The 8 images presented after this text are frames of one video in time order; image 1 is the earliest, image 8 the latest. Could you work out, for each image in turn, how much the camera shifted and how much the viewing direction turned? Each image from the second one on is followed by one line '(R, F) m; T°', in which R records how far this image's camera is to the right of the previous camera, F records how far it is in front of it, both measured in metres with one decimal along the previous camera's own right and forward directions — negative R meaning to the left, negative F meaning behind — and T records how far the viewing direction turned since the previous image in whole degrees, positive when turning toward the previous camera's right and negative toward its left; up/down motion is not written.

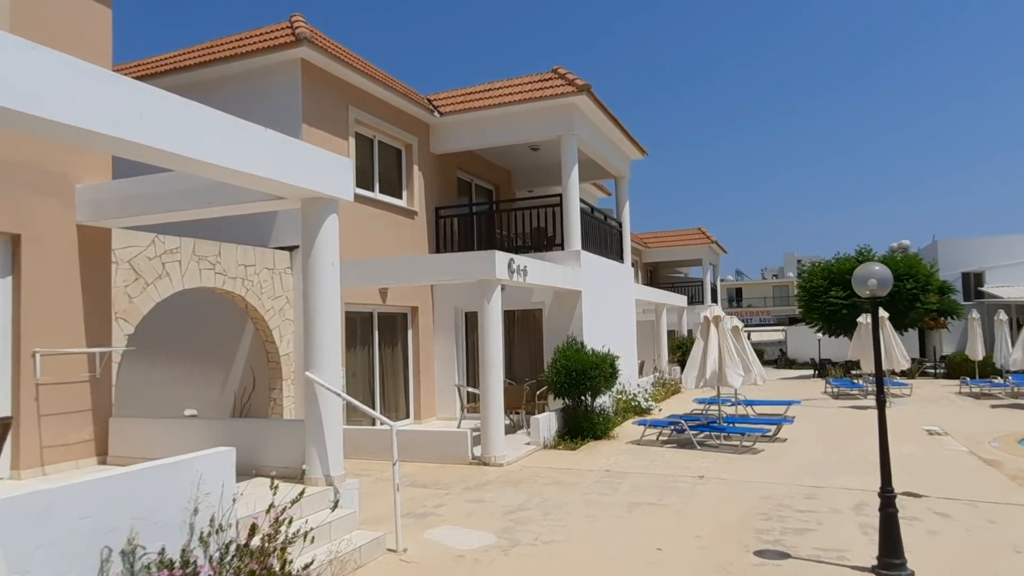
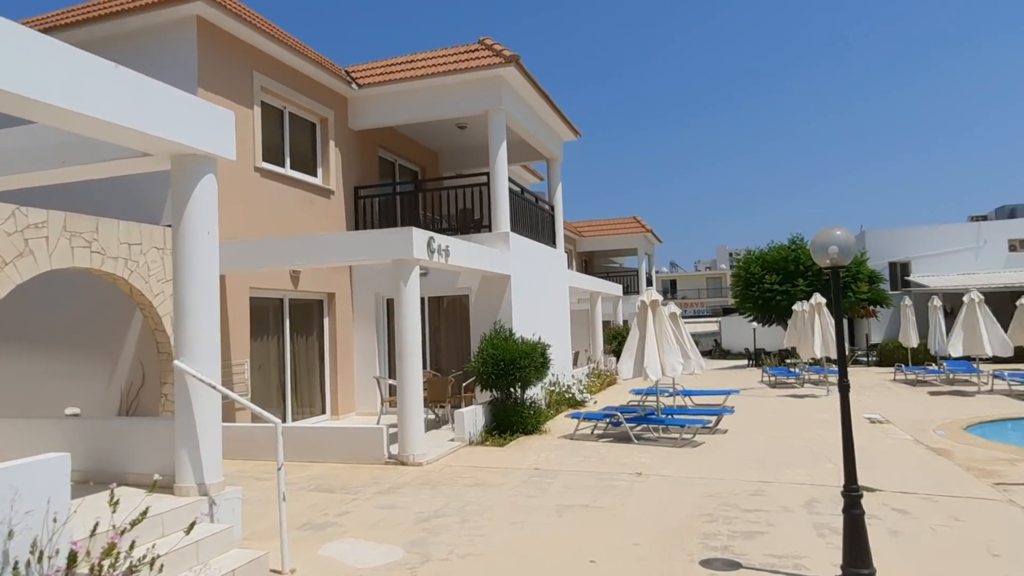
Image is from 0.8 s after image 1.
(+0.2, +1.0) m; +5°
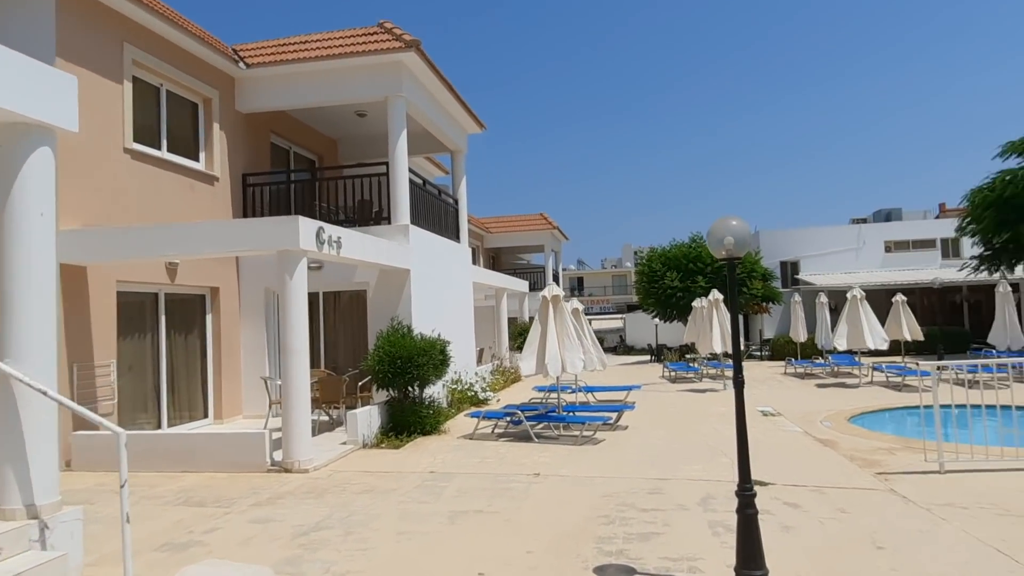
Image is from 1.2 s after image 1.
(+0.2, +0.4) m; +7°
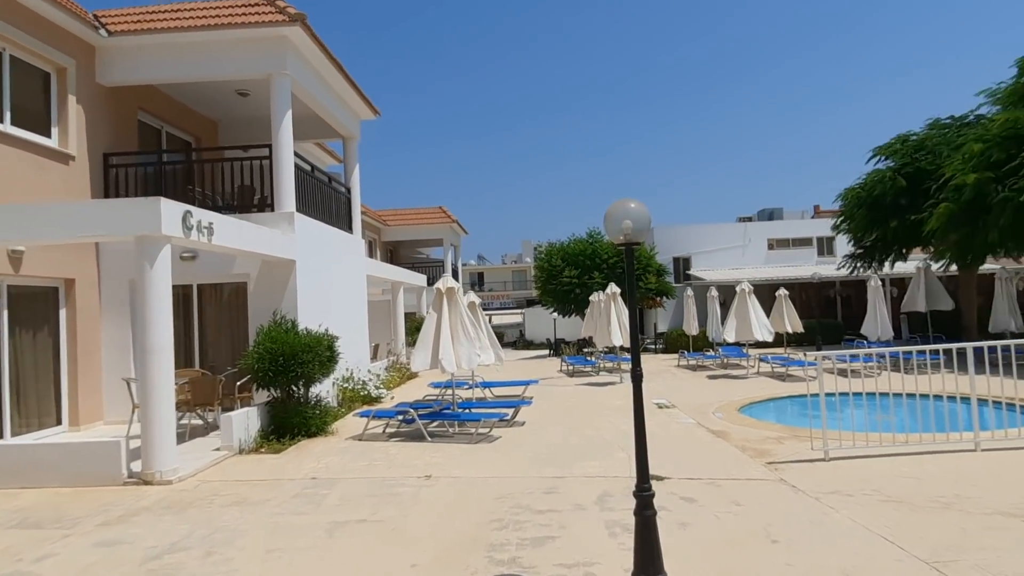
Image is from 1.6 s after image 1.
(+0.1, +0.5) m; +8°
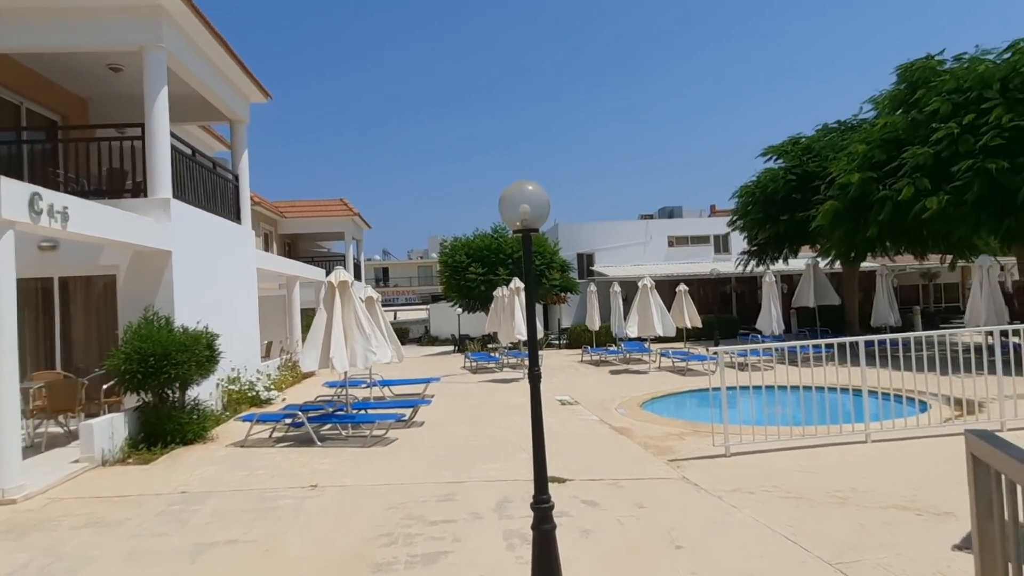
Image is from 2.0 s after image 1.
(+0.1, +0.4) m; +8°
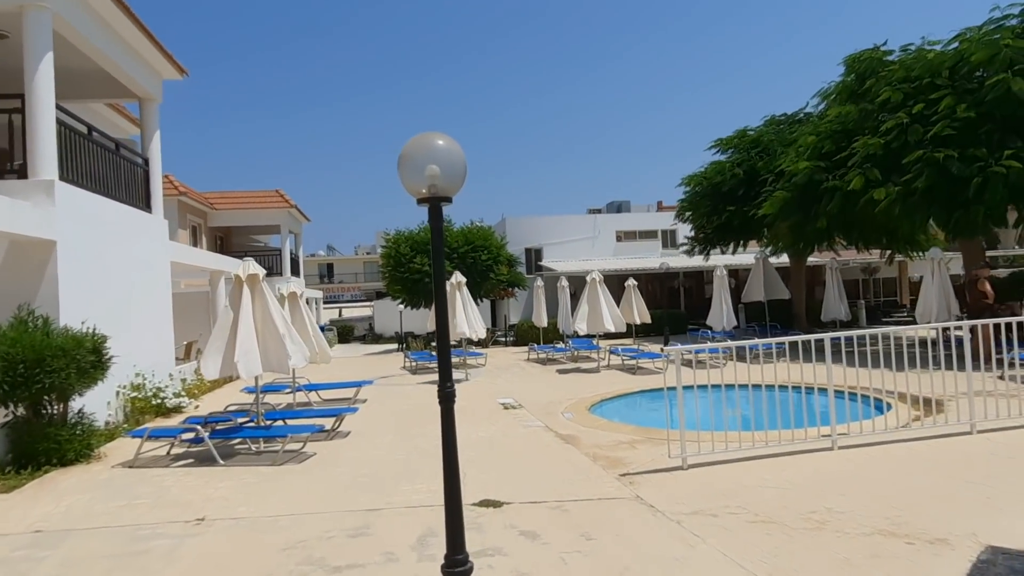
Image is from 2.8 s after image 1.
(+0.2, +1.0) m; +4°
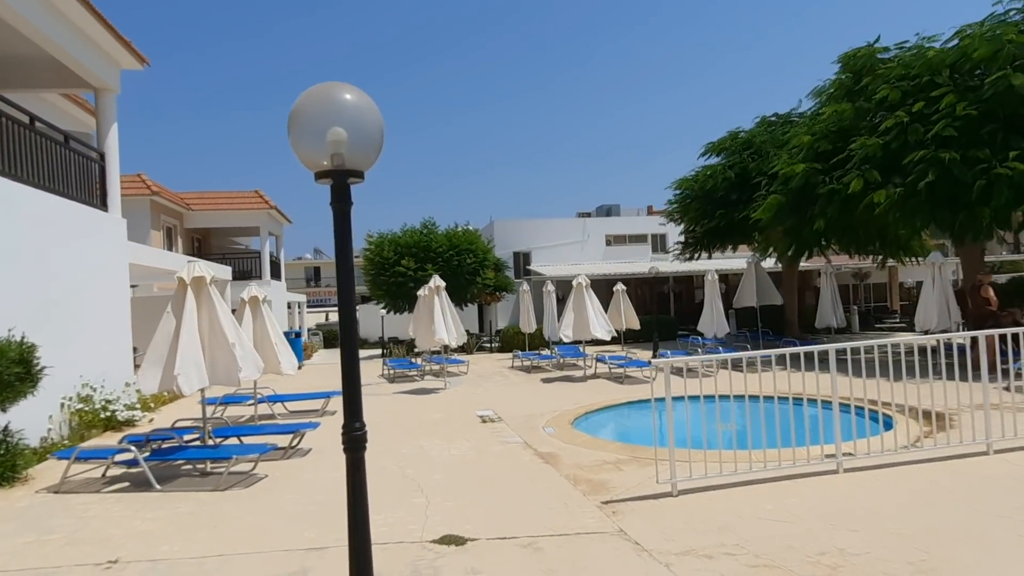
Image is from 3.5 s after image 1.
(+0.2, +0.8) m; +1°
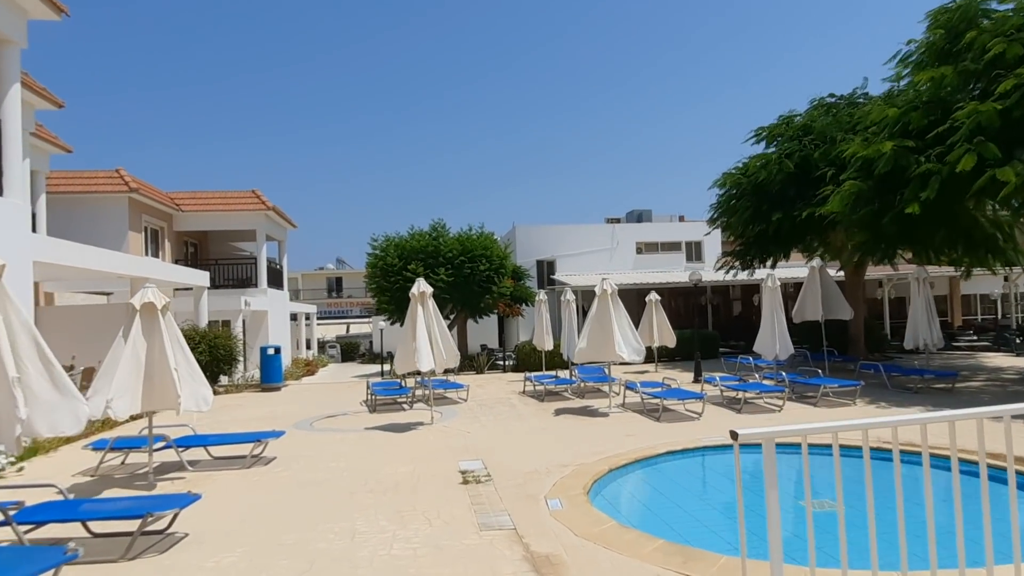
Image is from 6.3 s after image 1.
(+0.4, +3.2) m; -2°
